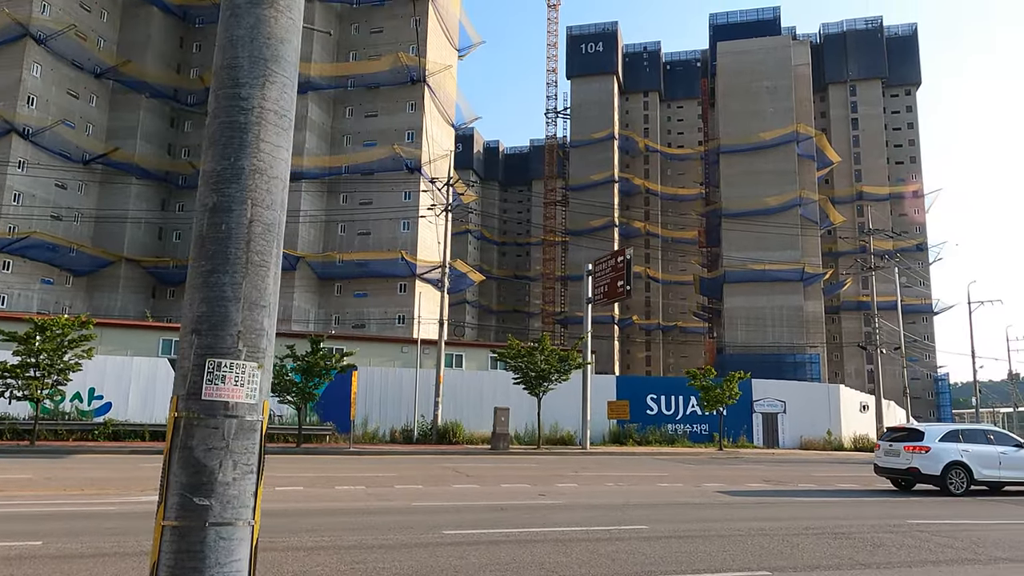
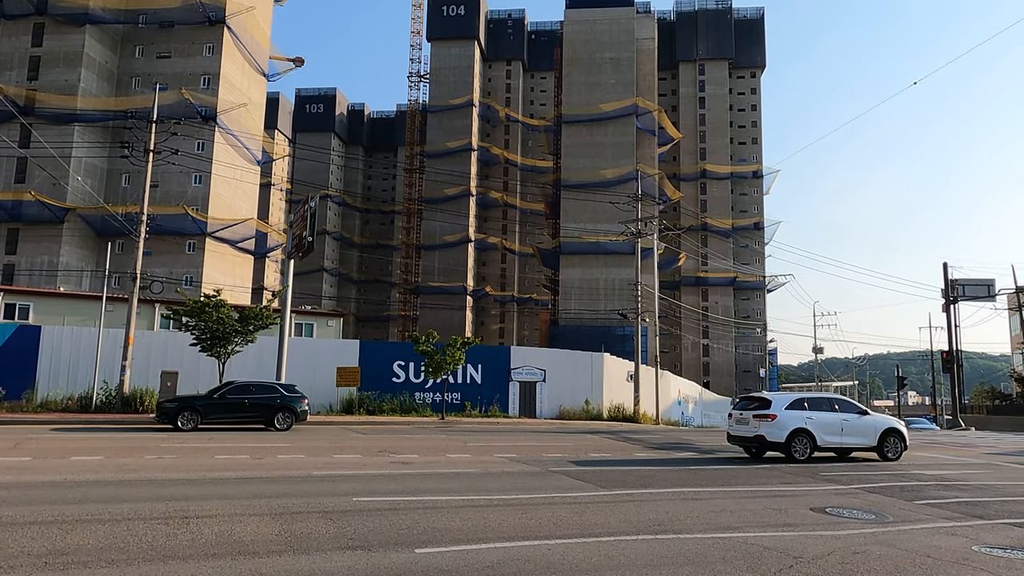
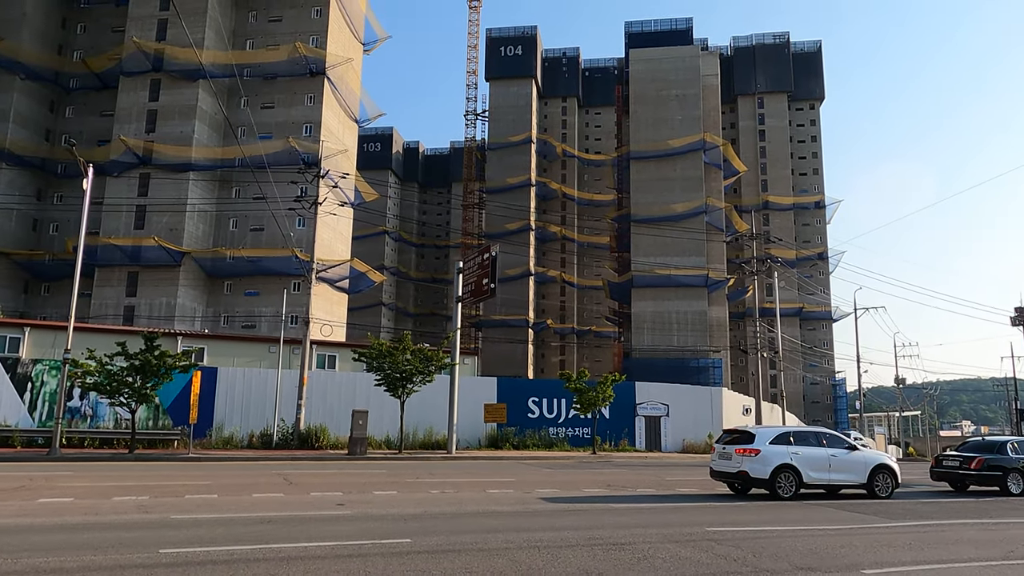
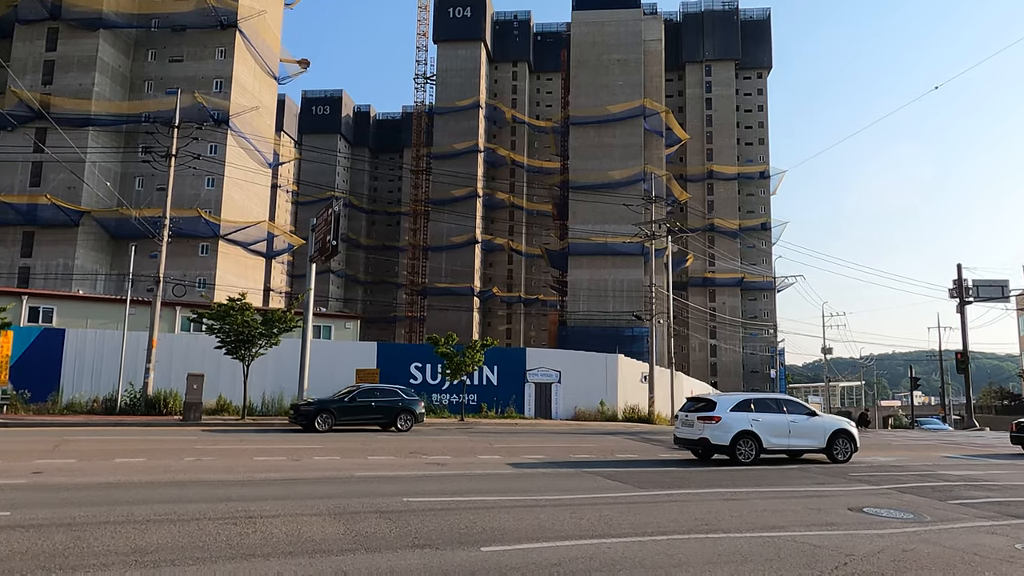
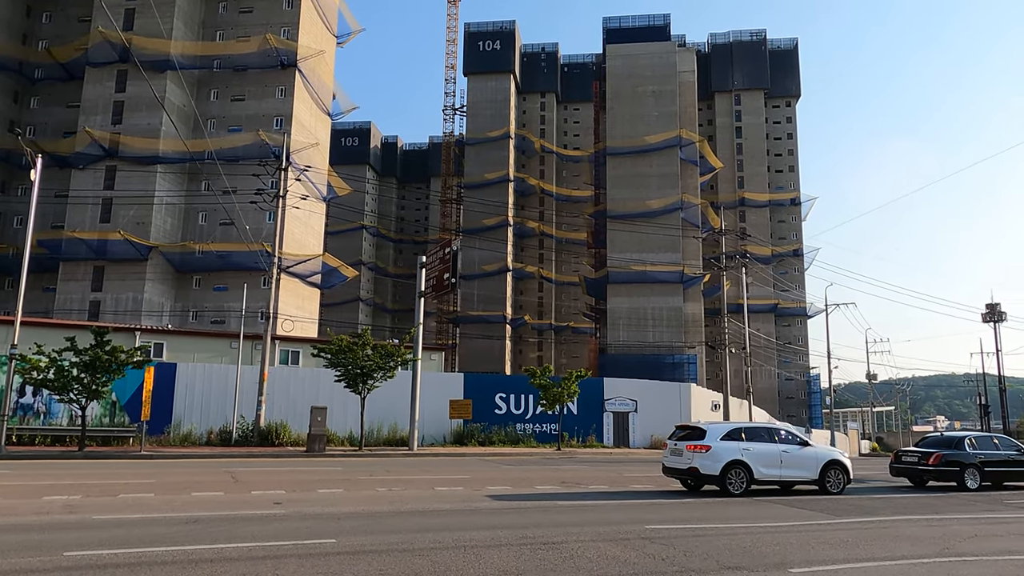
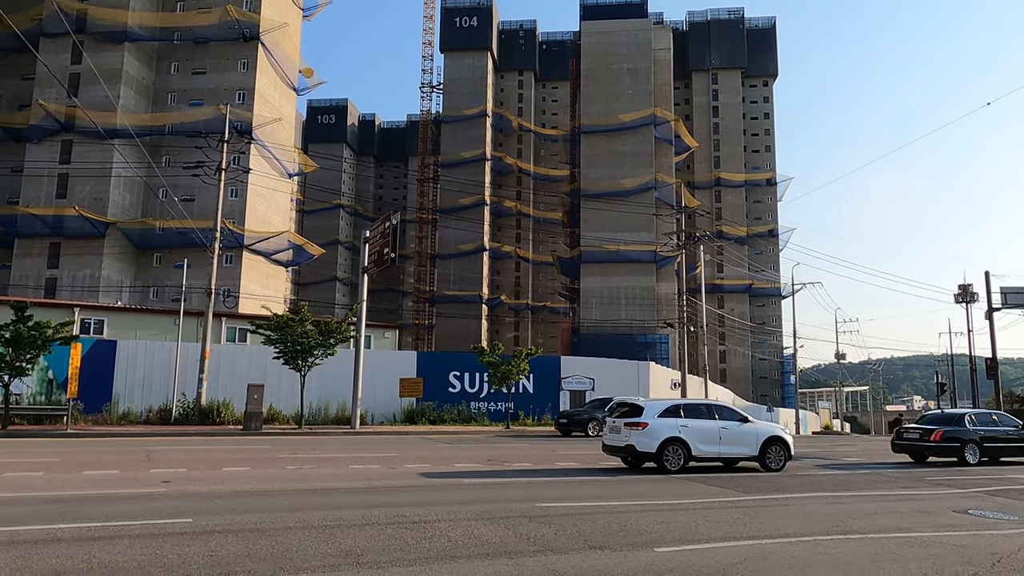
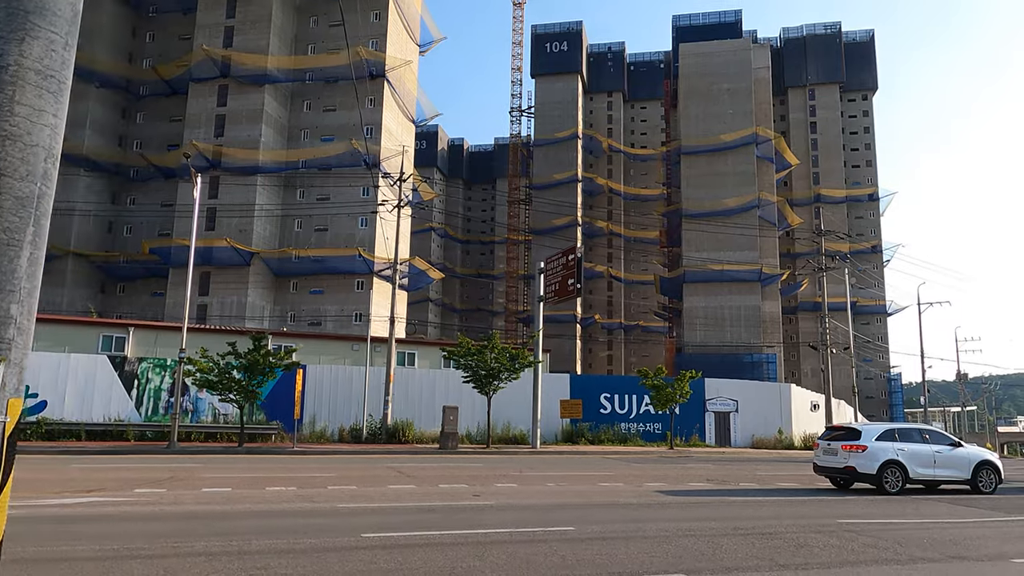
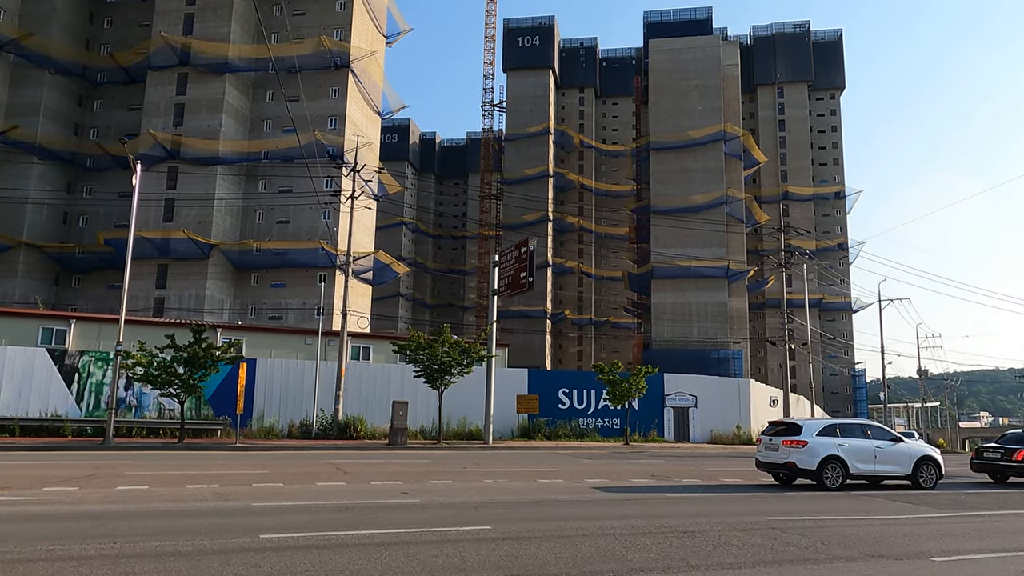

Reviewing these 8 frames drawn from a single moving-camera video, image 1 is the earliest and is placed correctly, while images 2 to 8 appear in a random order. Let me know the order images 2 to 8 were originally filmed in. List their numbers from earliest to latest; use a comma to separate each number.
7, 8, 3, 5, 6, 4, 2
